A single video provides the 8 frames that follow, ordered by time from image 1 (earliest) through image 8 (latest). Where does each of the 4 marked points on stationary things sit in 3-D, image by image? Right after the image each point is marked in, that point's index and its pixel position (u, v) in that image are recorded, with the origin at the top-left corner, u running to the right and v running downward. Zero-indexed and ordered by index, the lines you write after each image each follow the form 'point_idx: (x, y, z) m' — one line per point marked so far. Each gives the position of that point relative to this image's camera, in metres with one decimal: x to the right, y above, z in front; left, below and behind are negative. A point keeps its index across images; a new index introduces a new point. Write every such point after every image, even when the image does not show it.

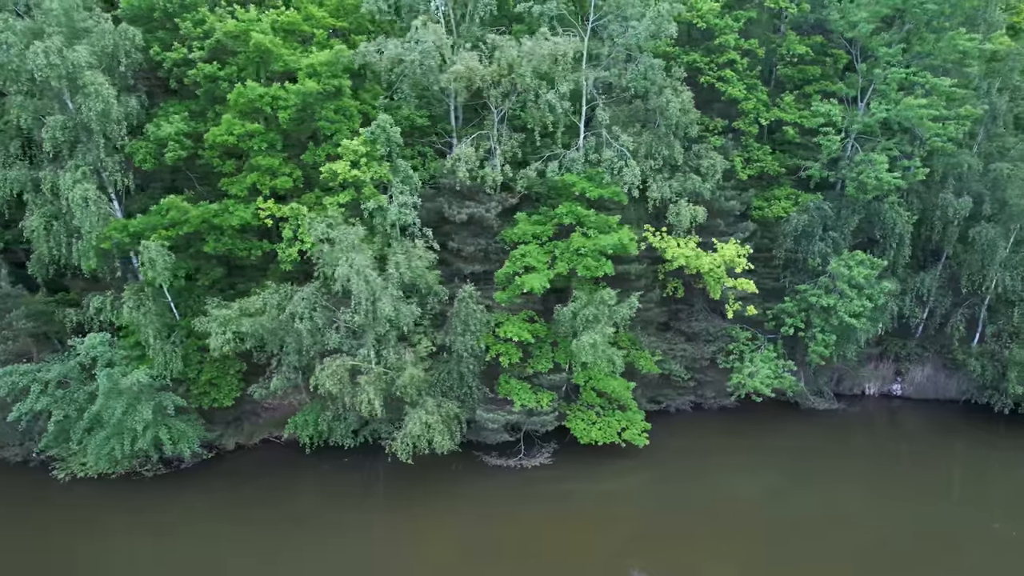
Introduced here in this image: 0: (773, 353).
0: (+8.7, -2.2, +19.7) m
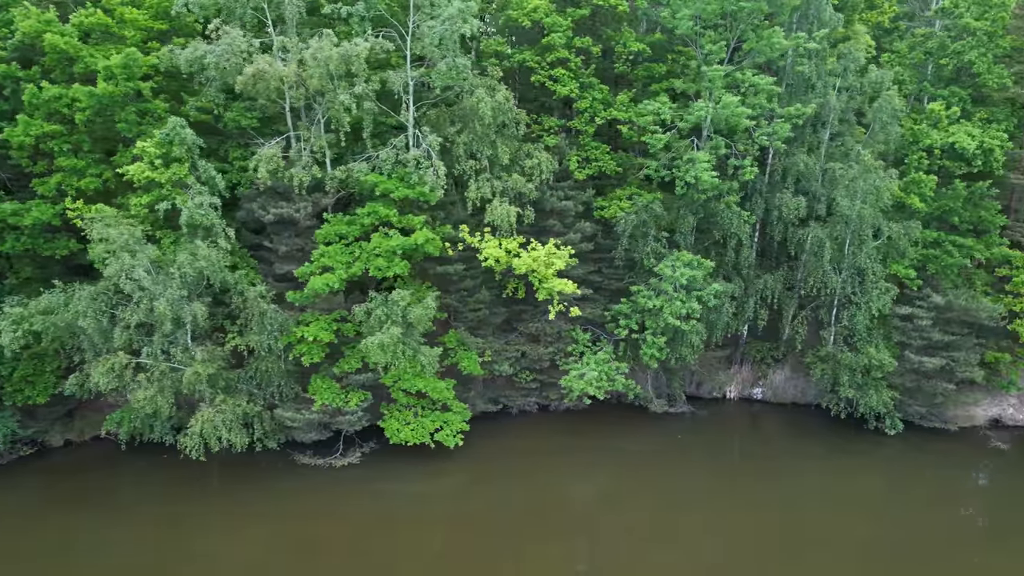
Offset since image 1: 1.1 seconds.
0: (+3.2, -2.2, +19.5) m
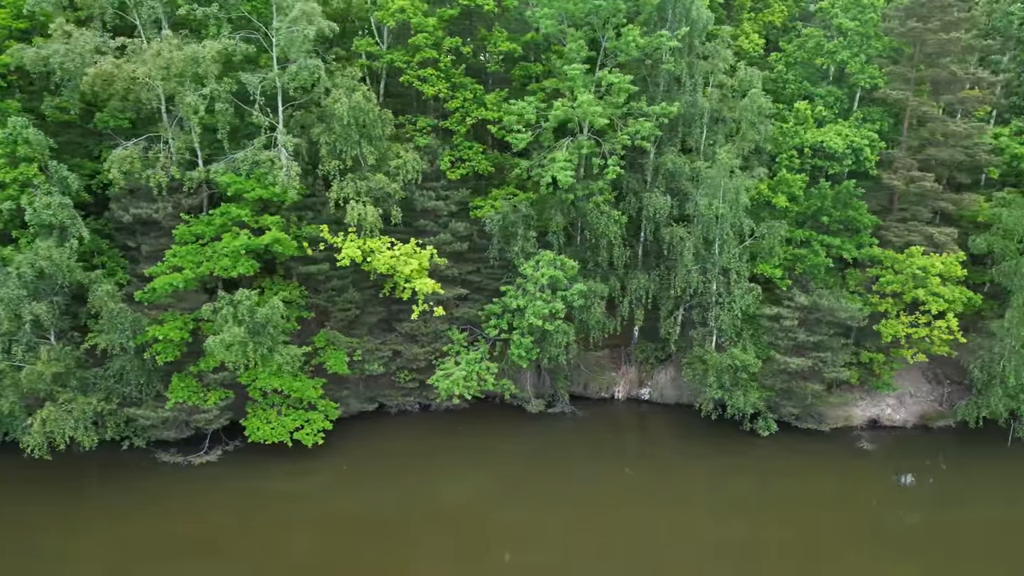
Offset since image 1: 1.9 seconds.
0: (-1.0, -2.2, +19.5) m
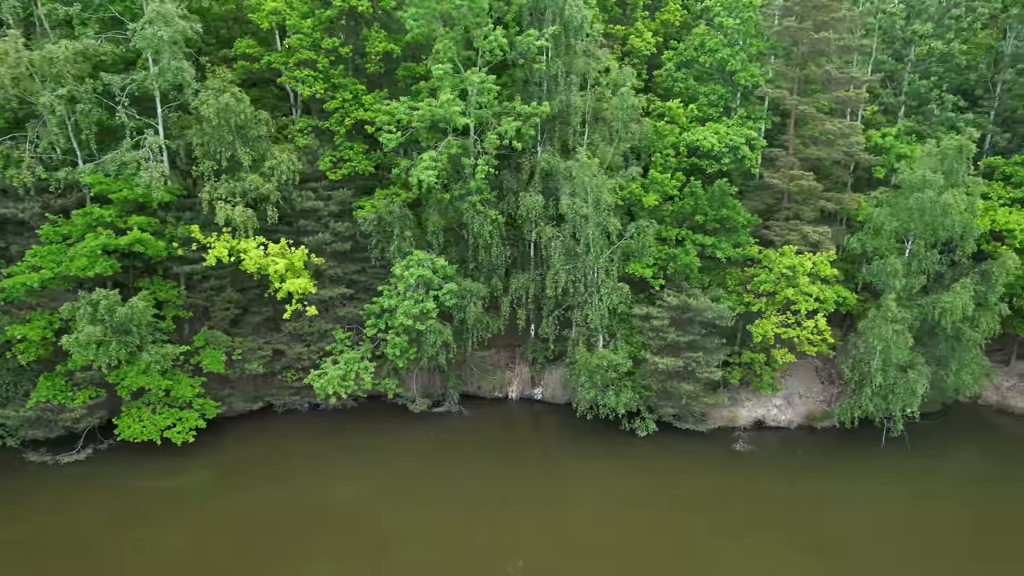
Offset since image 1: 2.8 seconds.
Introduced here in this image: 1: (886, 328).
0: (-5.0, -2.2, +19.6) m
1: (+10.5, -1.1, +17.0) m
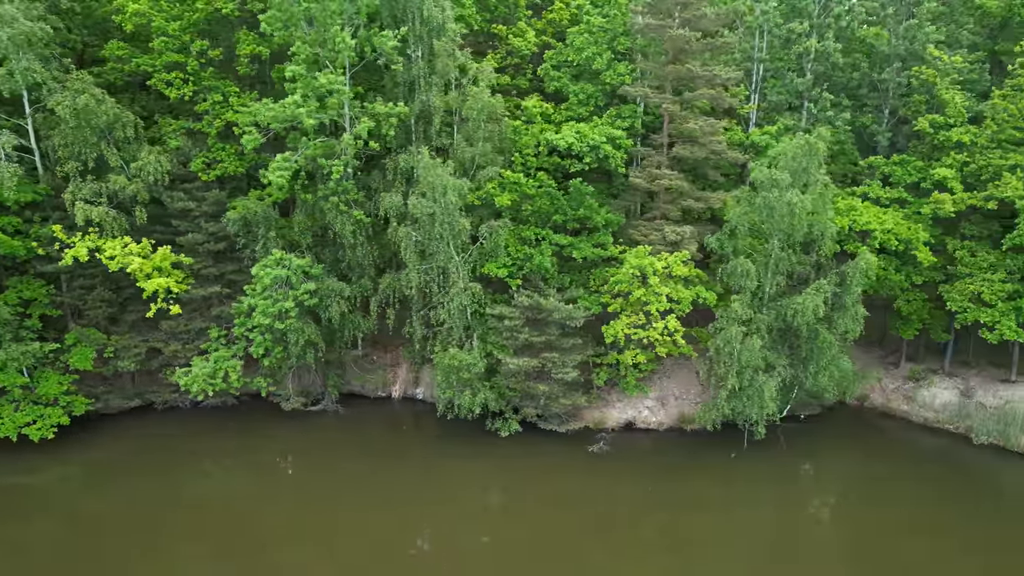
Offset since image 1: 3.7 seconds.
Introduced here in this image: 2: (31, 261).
0: (-9.4, -2.2, +19.7) m
1: (+6.1, -1.2, +16.8) m
2: (-15.7, +0.9, +19.2) m
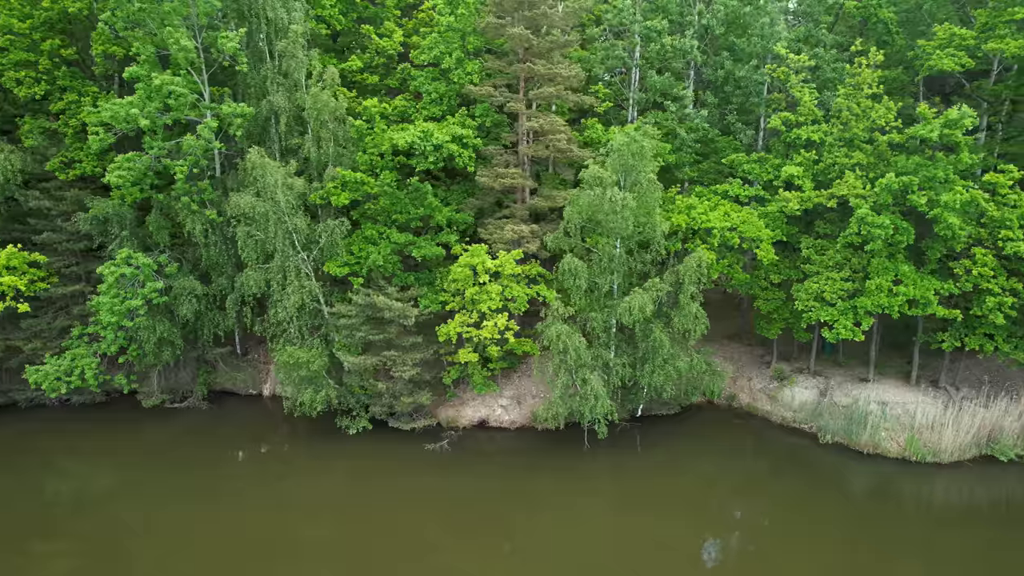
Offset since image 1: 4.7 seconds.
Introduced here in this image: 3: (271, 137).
0: (-14.3, -2.2, +19.8) m
1: (+1.1, -1.1, +16.9) m
2: (-20.6, +0.9, +19.3) m
3: (-7.9, +4.9, +19.2) m
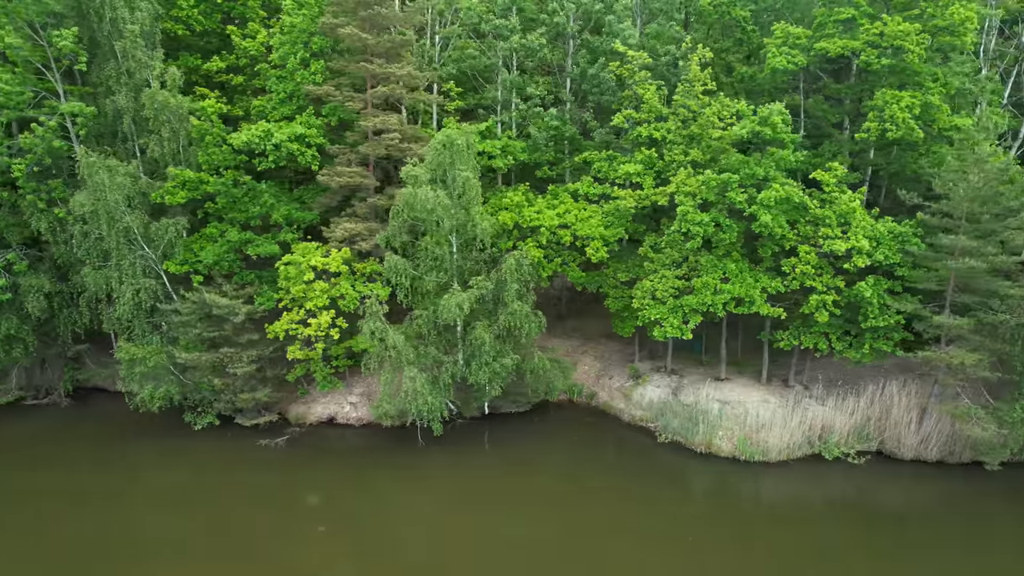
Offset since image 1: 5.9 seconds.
0: (-19.5, -2.1, +19.9) m
1: (-4.0, -1.0, +17.0) m
2: (-25.8, +1.0, +19.5) m
3: (-13.0, +5.0, +19.3) m
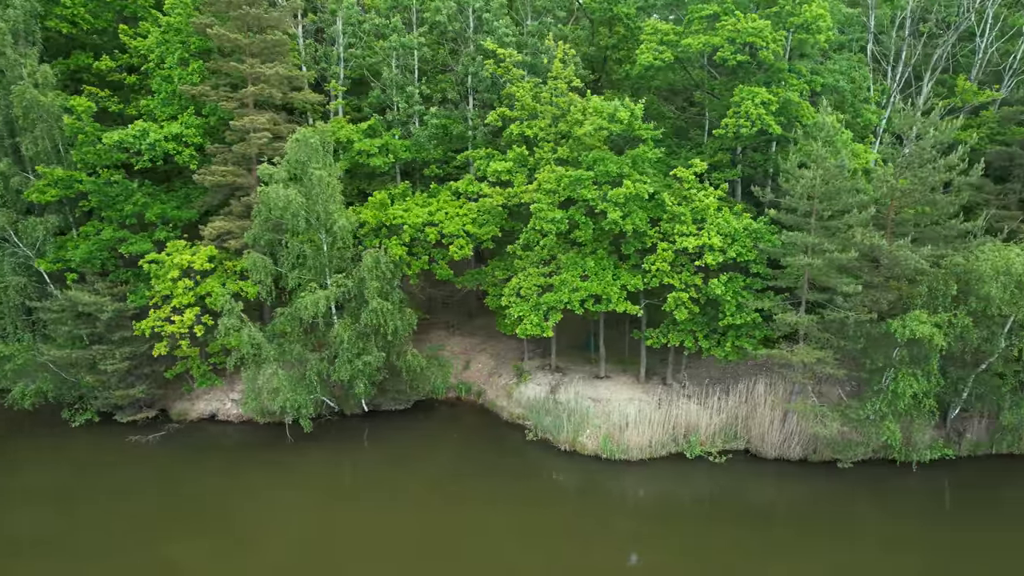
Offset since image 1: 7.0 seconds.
0: (-23.5, -2.0, +20.1) m
1: (-8.1, -1.0, +17.0) m
2: (-29.8, +1.1, +19.7) m
3: (-17.1, +5.1, +19.5) m
